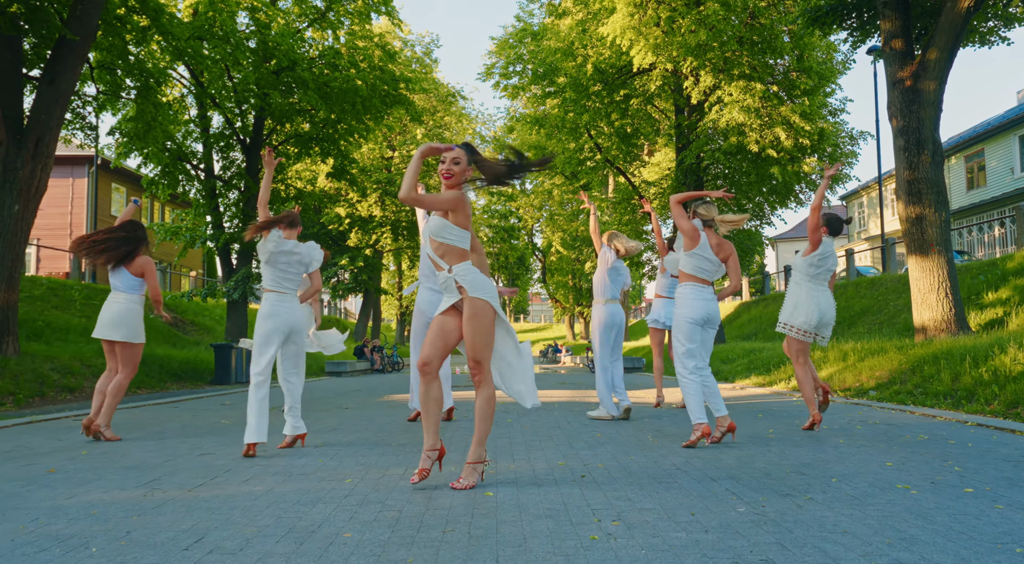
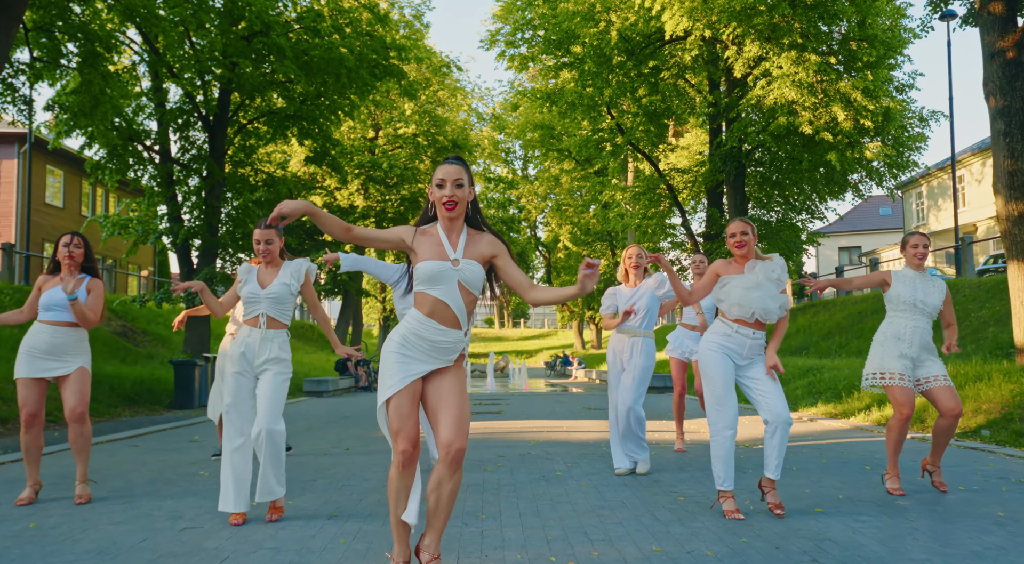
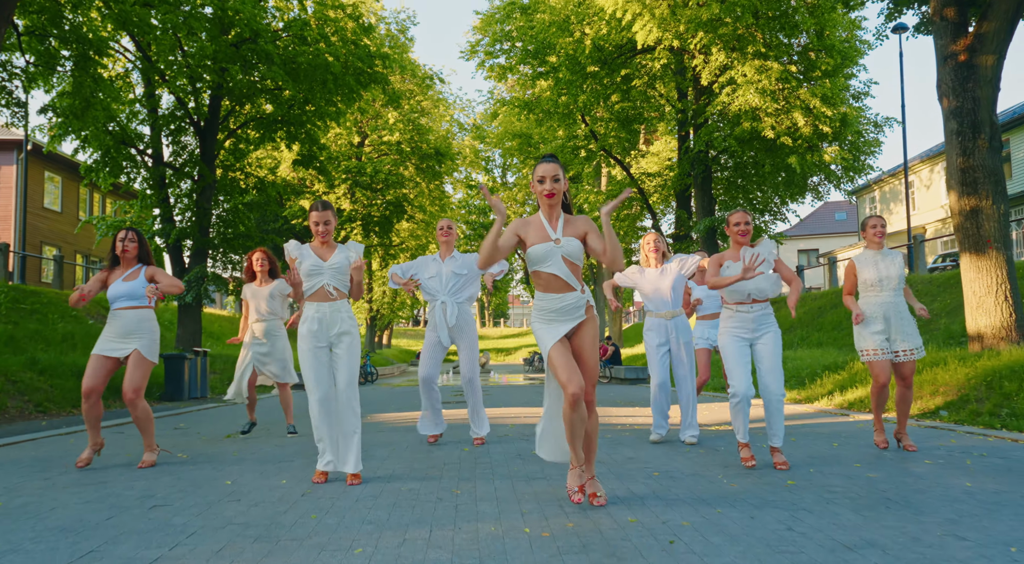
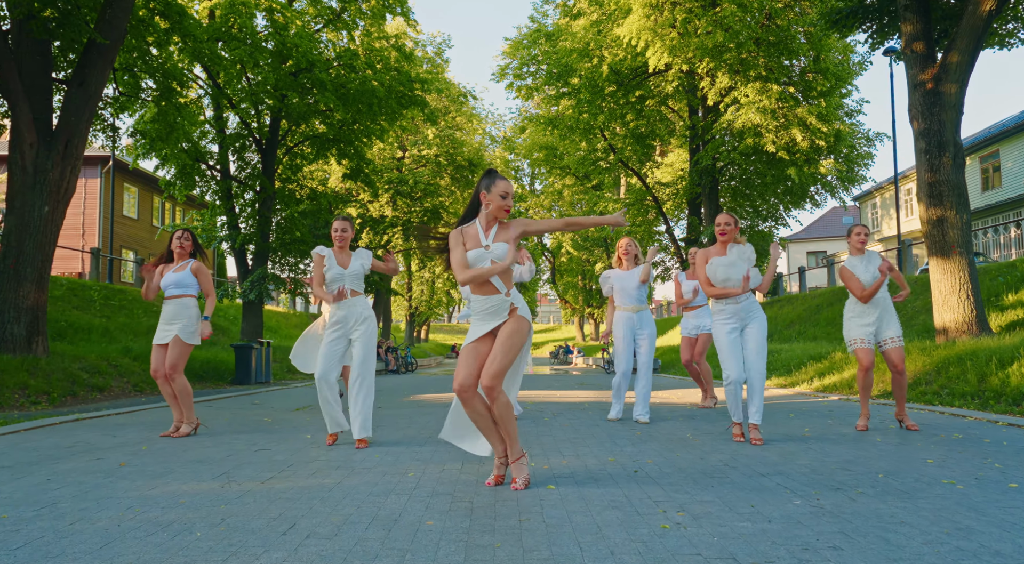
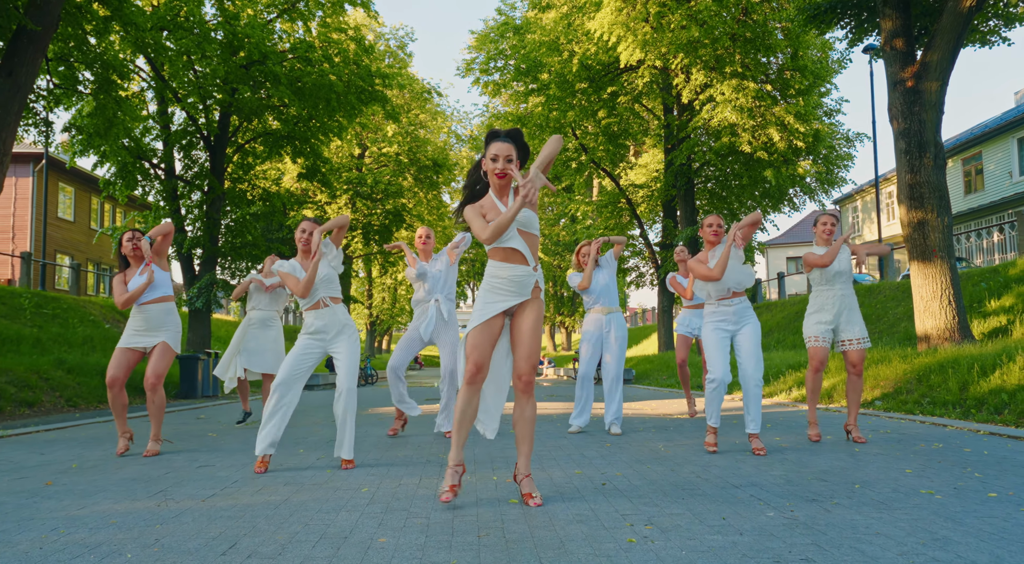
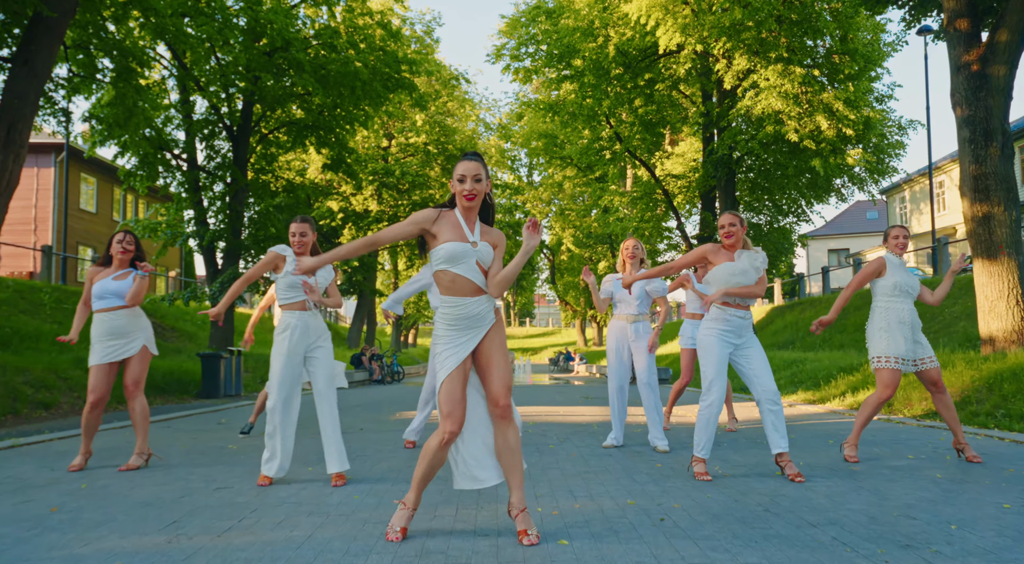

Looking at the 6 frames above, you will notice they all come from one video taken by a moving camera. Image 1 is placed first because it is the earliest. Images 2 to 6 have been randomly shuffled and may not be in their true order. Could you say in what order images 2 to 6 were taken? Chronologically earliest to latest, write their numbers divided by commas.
4, 6, 2, 3, 5
